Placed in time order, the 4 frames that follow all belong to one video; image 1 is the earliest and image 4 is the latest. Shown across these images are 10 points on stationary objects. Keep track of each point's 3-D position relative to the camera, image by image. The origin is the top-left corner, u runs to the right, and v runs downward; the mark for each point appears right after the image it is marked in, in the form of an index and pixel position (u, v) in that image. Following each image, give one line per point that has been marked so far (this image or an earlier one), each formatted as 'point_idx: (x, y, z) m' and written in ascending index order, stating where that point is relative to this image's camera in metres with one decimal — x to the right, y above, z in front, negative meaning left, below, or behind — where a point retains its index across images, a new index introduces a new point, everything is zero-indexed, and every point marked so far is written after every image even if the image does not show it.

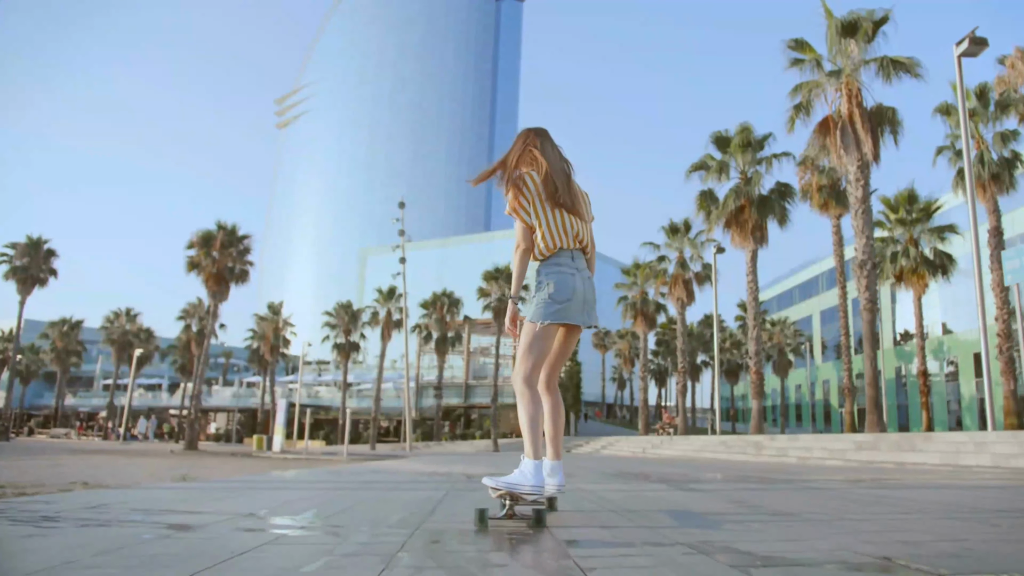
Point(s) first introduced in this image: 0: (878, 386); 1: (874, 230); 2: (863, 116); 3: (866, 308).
0: (+7.4, -2.0, +14.2) m
1: (+7.7, +1.3, +15.0) m
2: (+7.5, +3.7, +15.0) m
3: (+7.4, -0.4, +14.7) m
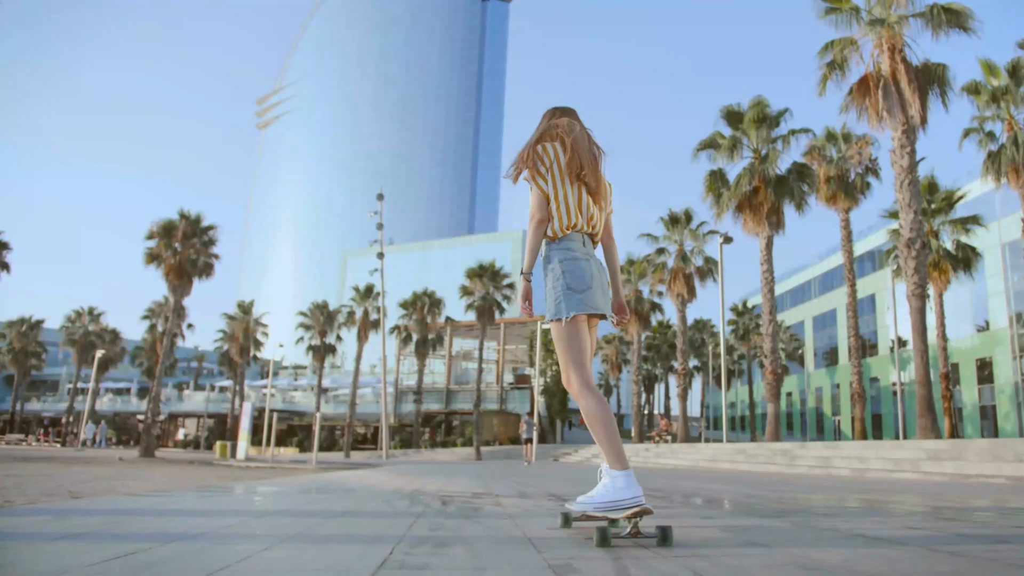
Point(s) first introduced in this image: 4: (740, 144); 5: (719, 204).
0: (+7.2, -1.7, +12.1) m
1: (+7.5, +1.6, +12.9) m
2: (+7.4, +4.0, +13.0) m
3: (+7.2, -0.1, +12.6) m
4: (+6.2, +3.9, +18.9) m
5: (+5.8, +2.4, +19.5) m
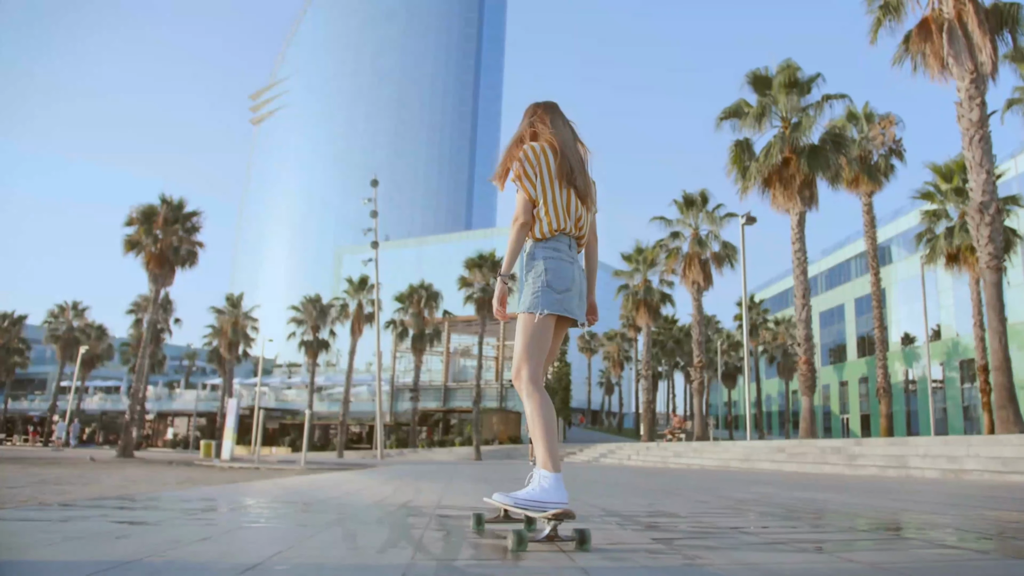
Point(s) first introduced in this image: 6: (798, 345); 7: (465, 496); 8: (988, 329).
0: (+7.4, -1.2, +10.4) m
1: (+7.7, +2.0, +11.2) m
2: (+7.5, +4.4, +11.3) m
3: (+7.4, +0.3, +10.8) m
4: (+6.3, +4.3, +17.2) m
5: (+5.9, +2.8, +17.8) m
6: (+6.6, -1.3, +16.2) m
7: (-0.4, -1.6, +5.4) m
8: (+7.2, -0.7, +10.6) m
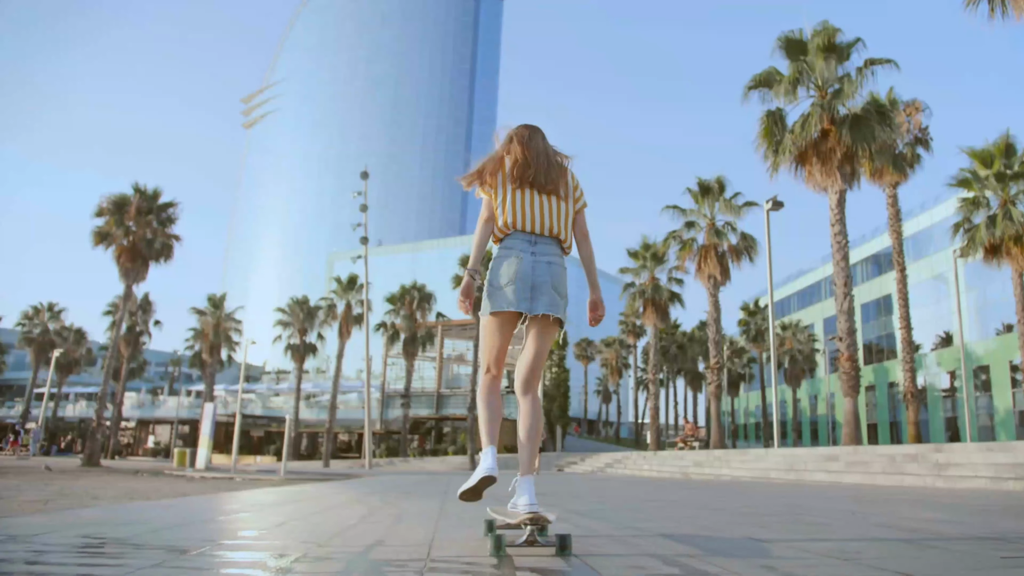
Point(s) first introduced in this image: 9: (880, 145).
0: (+7.5, -0.9, +8.5) m
1: (+7.8, +2.3, +9.3) m
2: (+7.6, +4.8, +9.5) m
3: (+7.5, +0.7, +9.0) m
4: (+6.4, +4.6, +15.3) m
5: (+6.0, +3.0, +15.9) m
6: (+6.7, -1.1, +14.3) m
7: (-0.2, -1.2, +3.5) m
8: (+7.3, -0.3, +8.7) m
9: (+7.7, +3.0, +14.7) m
